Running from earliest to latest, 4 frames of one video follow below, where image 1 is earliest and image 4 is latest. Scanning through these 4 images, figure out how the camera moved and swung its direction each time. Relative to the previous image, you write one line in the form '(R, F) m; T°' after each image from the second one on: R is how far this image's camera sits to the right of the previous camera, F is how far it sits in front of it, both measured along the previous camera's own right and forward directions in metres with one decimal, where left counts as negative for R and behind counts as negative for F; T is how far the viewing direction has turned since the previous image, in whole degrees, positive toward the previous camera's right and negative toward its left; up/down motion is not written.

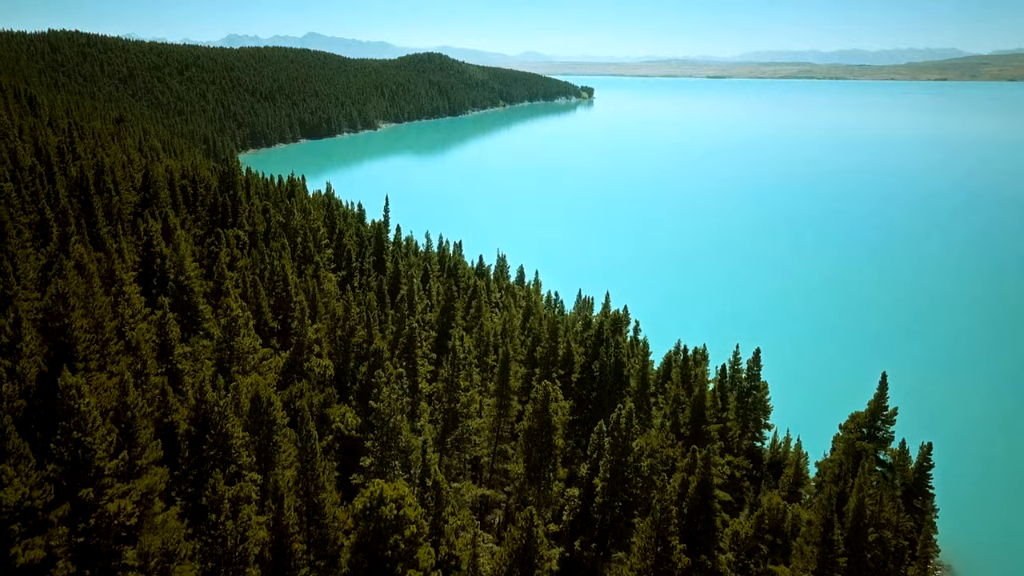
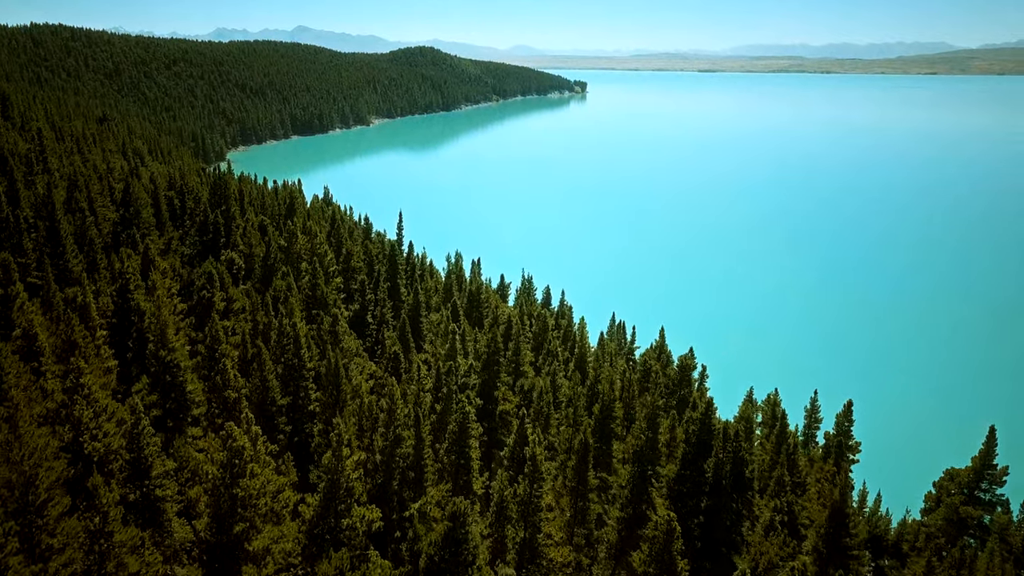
(-3.0, +9.1) m; +1°
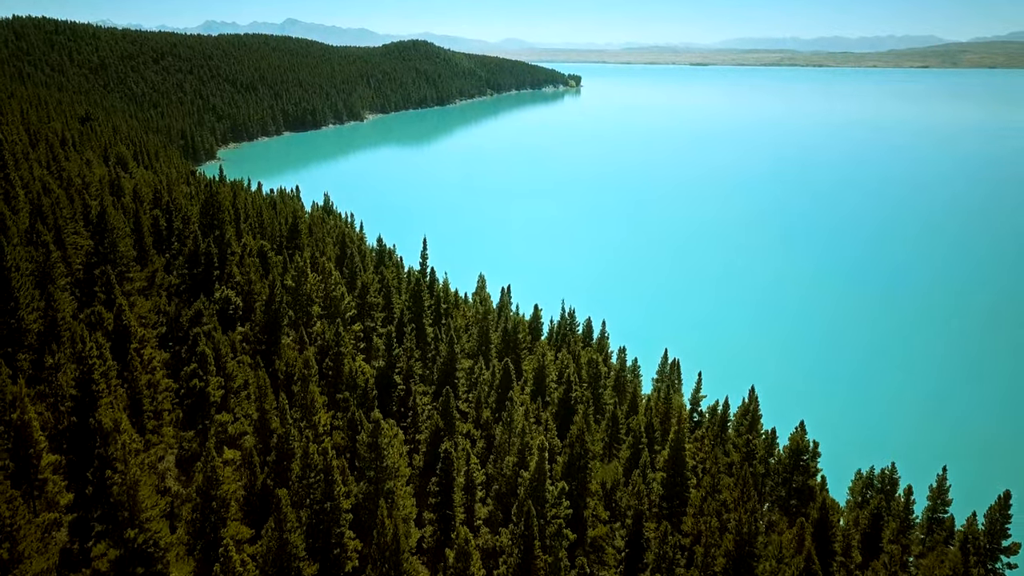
(-3.4, +10.2) m; +1°
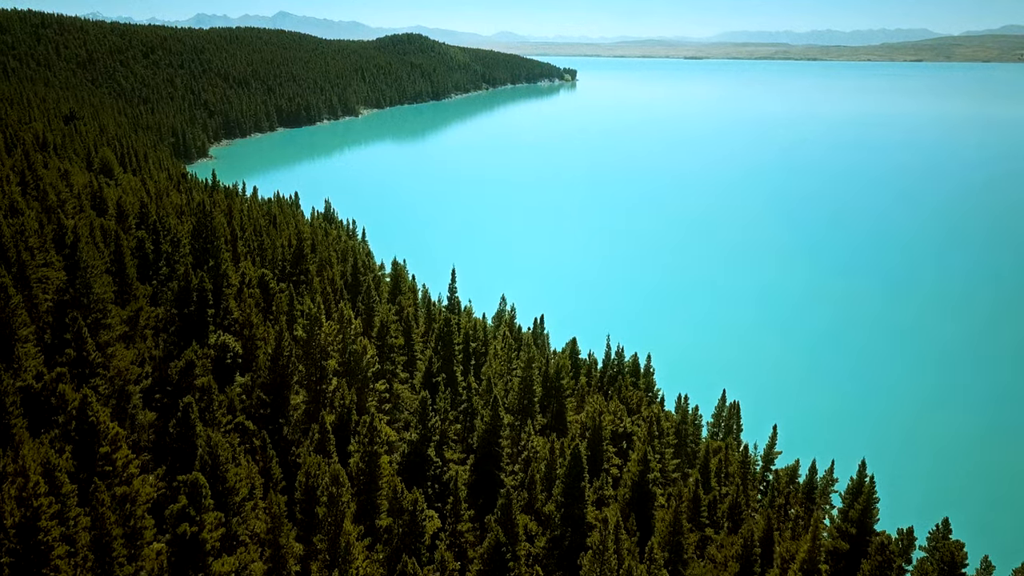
(-2.8, +8.5) m; 0°
